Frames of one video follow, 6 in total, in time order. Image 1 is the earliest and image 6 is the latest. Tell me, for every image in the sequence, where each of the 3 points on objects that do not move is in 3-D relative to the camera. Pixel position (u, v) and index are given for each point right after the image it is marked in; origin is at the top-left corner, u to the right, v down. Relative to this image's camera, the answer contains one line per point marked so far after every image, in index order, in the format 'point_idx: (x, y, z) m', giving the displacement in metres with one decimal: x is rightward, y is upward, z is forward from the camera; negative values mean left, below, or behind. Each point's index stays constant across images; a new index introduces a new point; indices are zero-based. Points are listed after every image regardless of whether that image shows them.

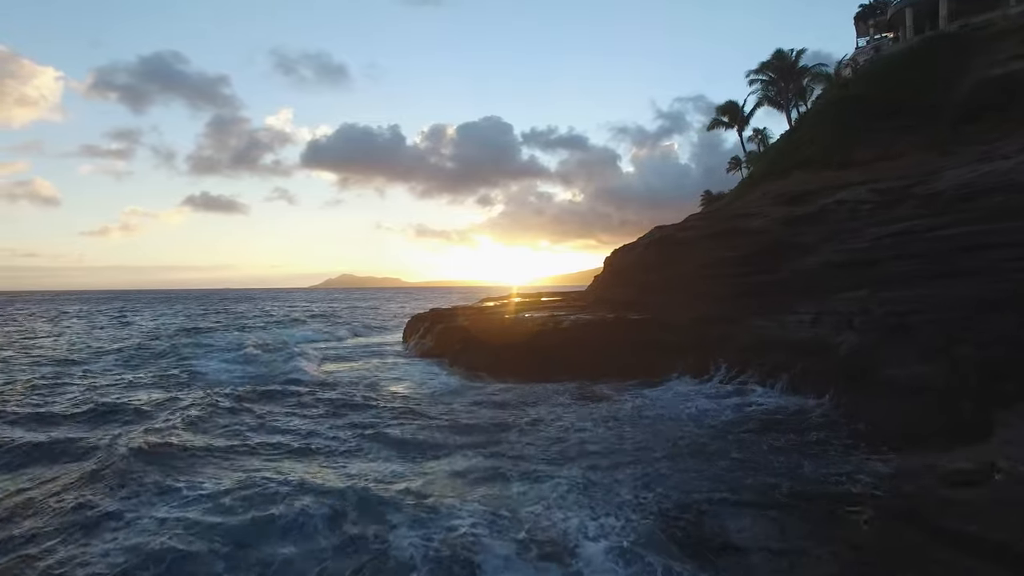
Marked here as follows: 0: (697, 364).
0: (+4.0, -1.7, +16.2) m
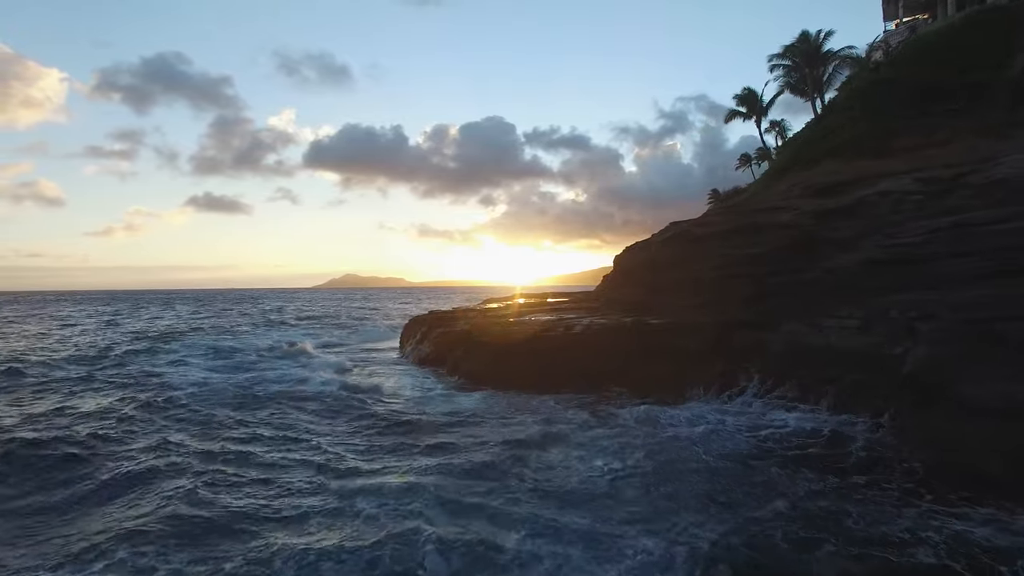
0: (+4.1, -1.7, +14.4) m
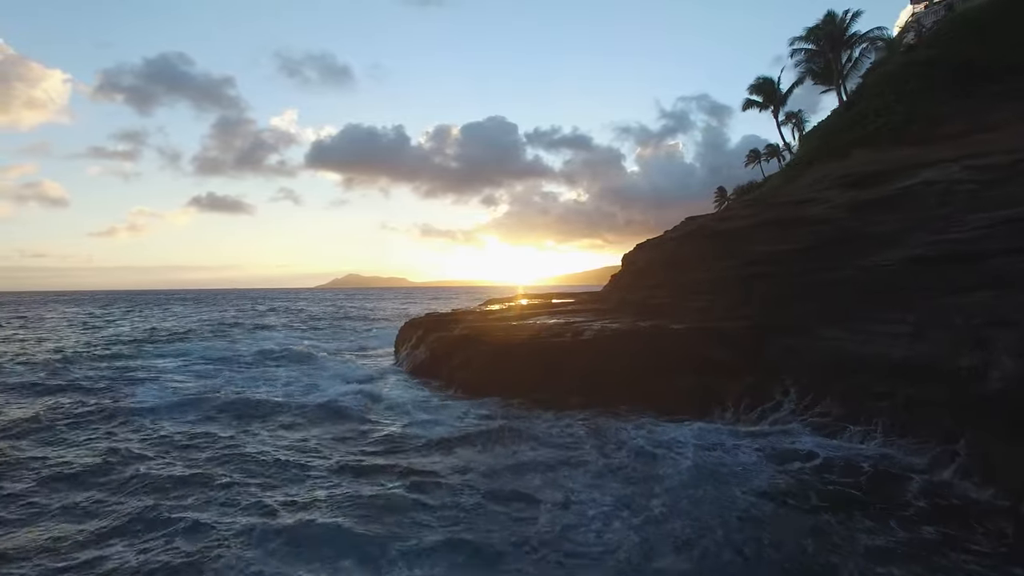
0: (+4.2, -1.8, +12.8) m
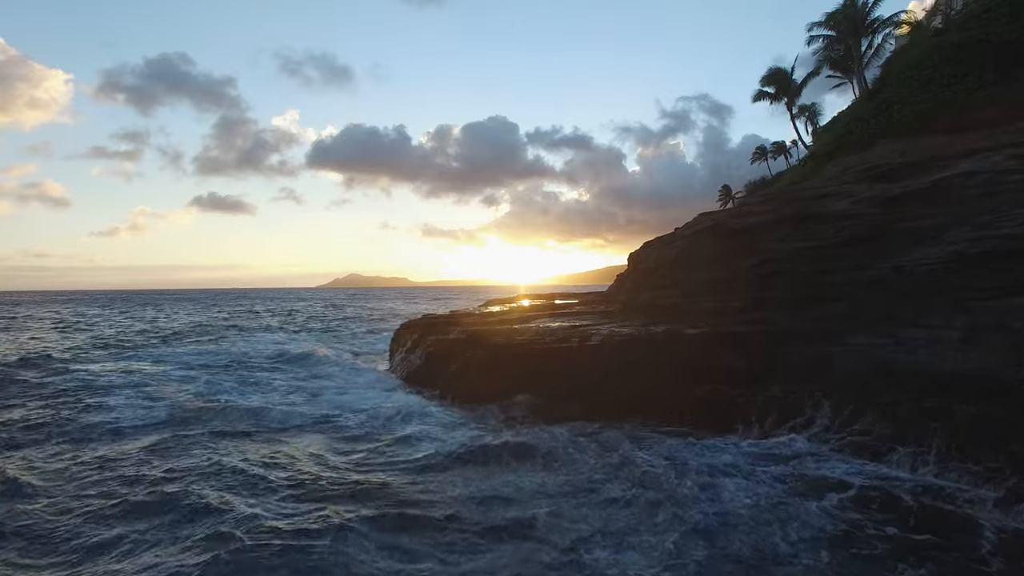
0: (+4.2, -1.8, +11.6) m
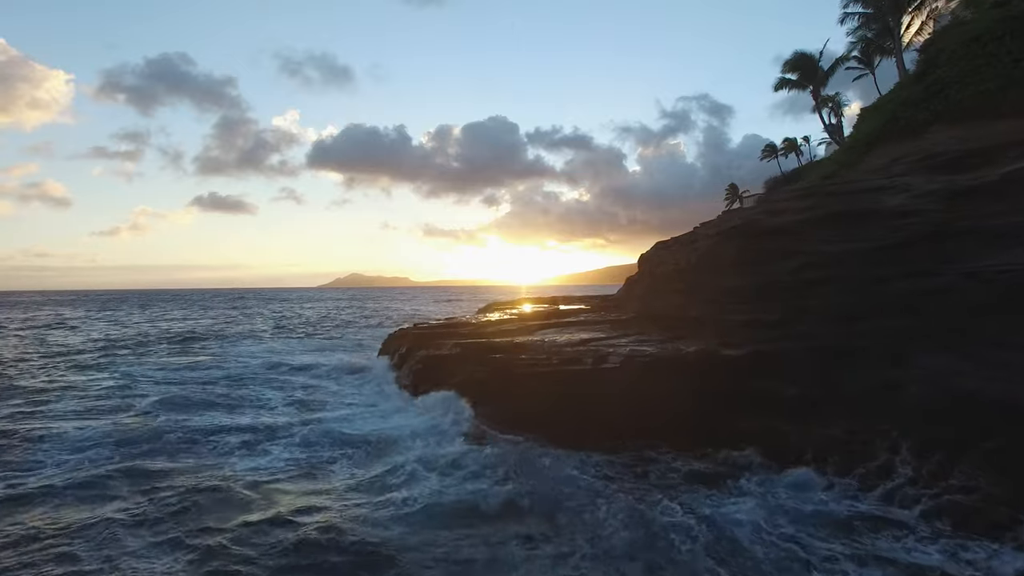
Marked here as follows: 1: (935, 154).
0: (+4.2, -1.9, +9.5) m
1: (+7.6, +2.4, +13.4) m
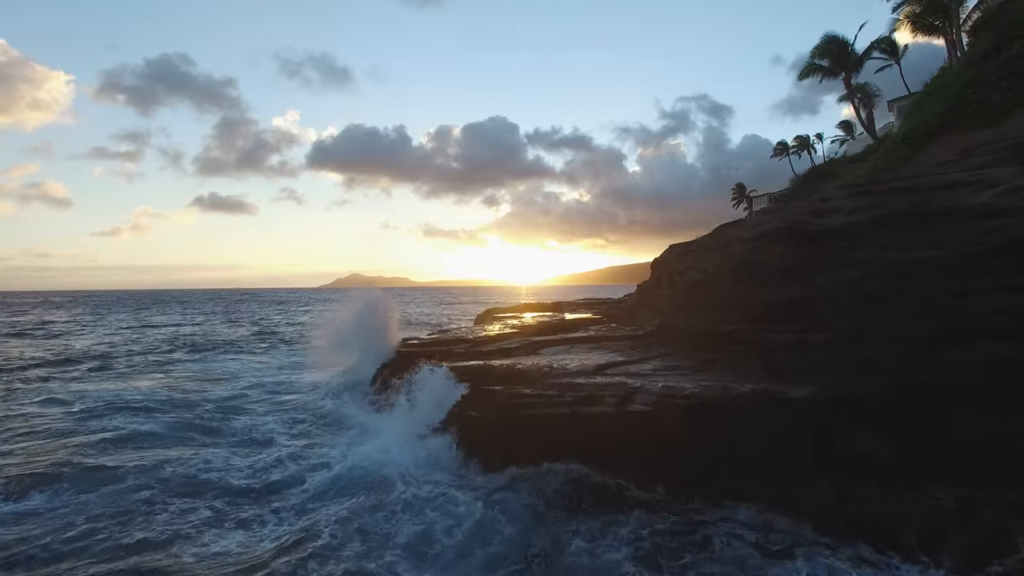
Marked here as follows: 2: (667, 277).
0: (+4.3, -2.2, +7.1) m
1: (+7.7, +2.2, +11.1) m
2: (+3.8, +0.3, +18.2) m
